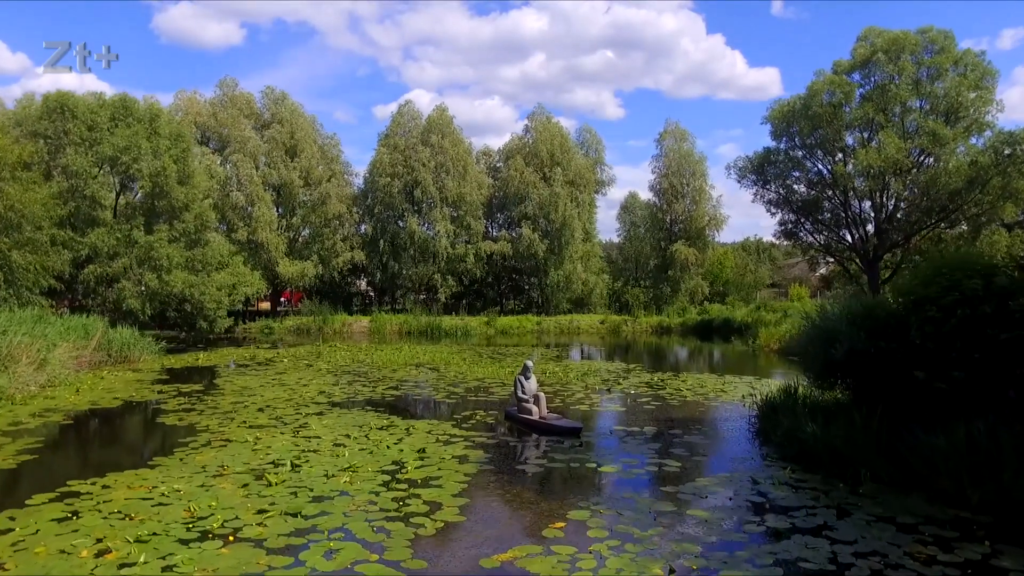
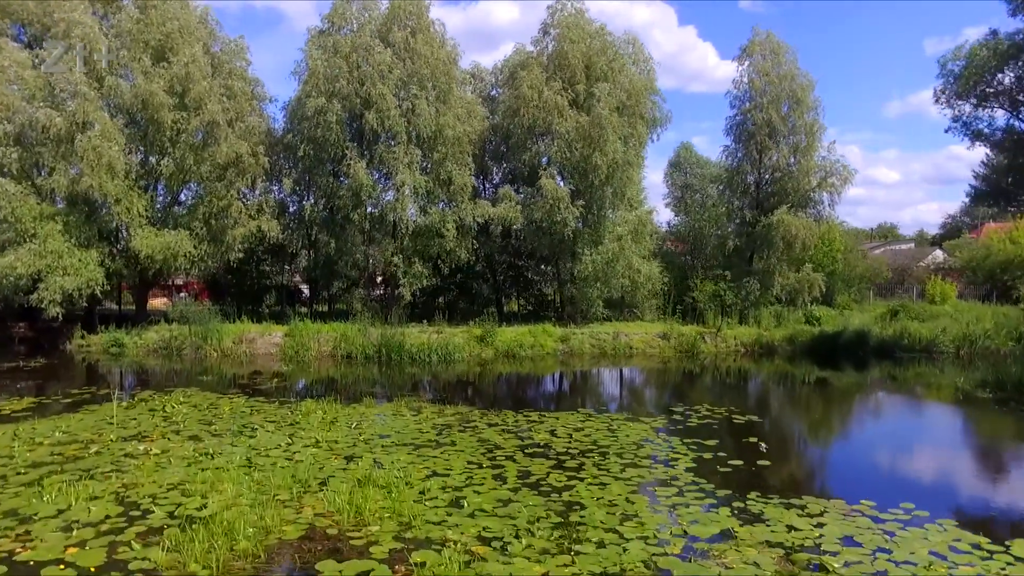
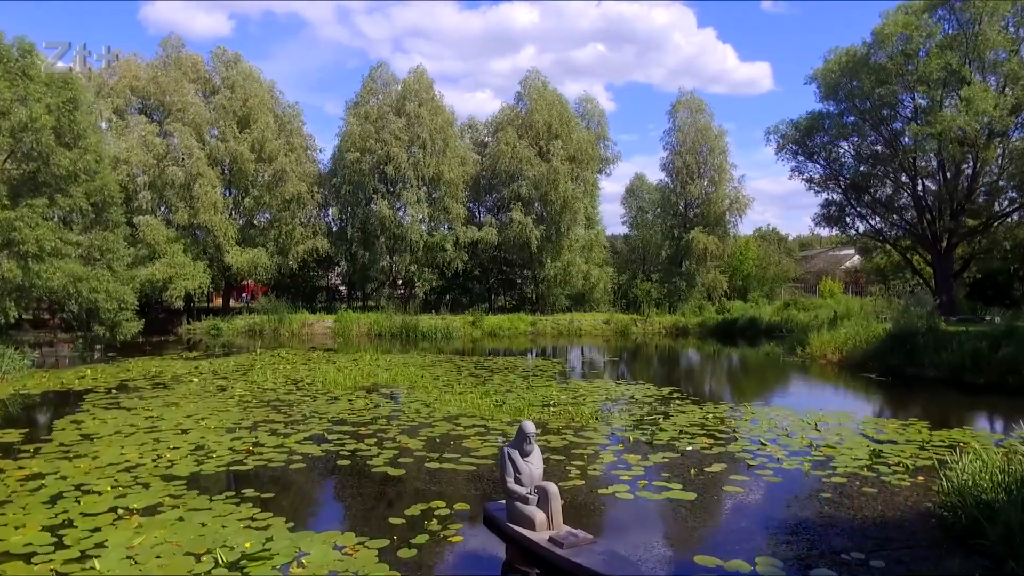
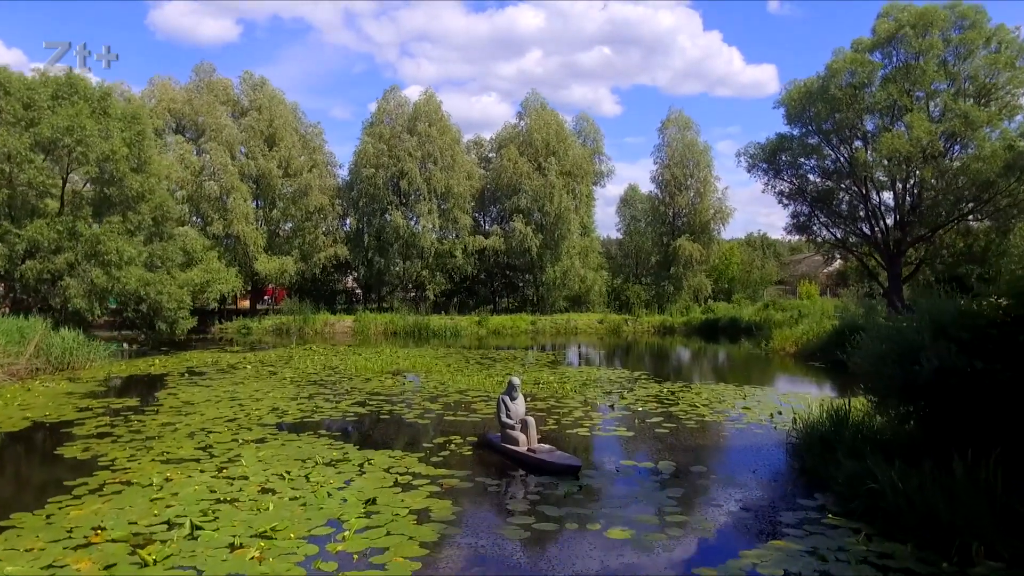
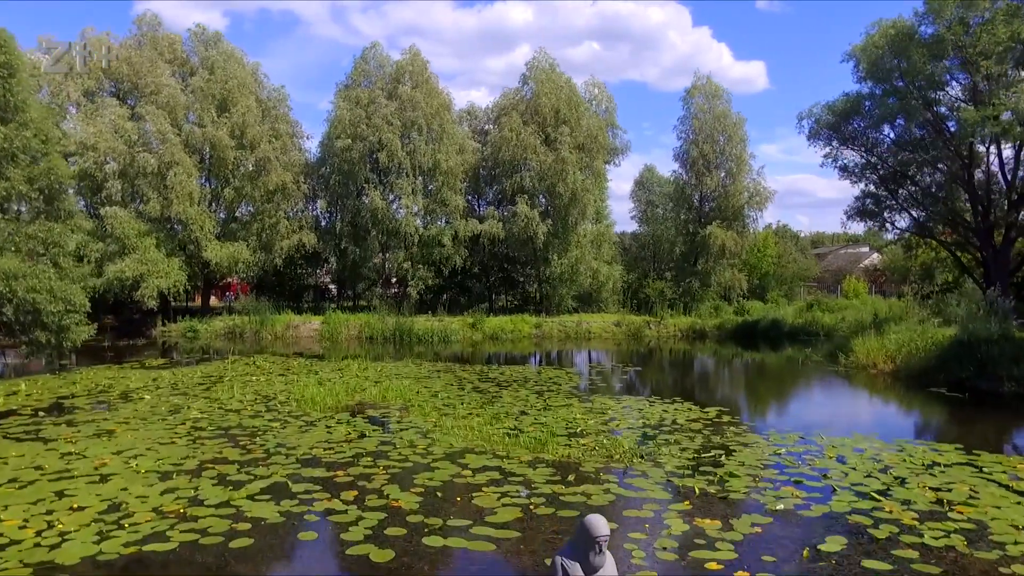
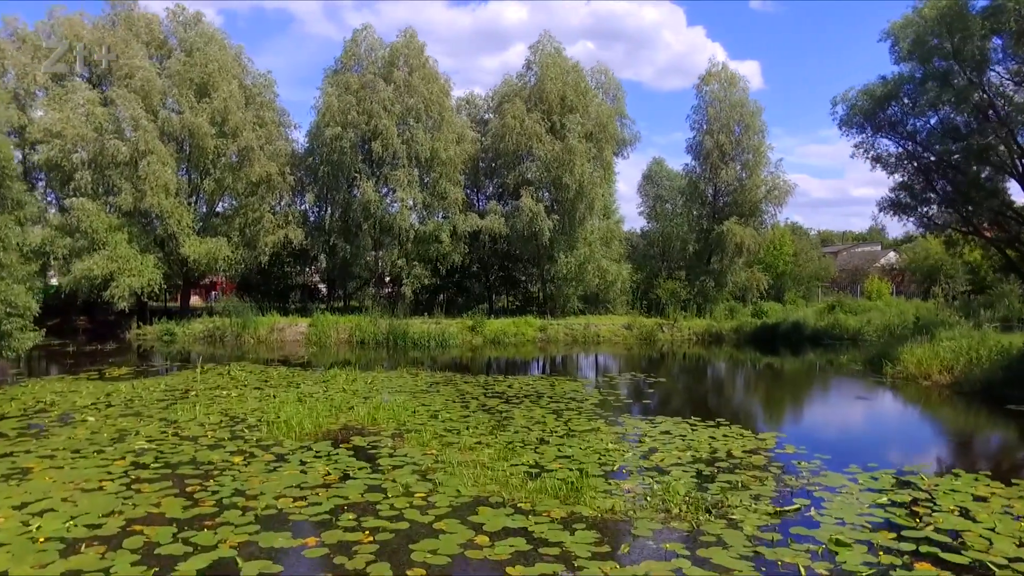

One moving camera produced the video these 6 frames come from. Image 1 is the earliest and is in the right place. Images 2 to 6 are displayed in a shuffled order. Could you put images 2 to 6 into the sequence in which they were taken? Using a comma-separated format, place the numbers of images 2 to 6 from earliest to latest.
4, 3, 5, 6, 2
